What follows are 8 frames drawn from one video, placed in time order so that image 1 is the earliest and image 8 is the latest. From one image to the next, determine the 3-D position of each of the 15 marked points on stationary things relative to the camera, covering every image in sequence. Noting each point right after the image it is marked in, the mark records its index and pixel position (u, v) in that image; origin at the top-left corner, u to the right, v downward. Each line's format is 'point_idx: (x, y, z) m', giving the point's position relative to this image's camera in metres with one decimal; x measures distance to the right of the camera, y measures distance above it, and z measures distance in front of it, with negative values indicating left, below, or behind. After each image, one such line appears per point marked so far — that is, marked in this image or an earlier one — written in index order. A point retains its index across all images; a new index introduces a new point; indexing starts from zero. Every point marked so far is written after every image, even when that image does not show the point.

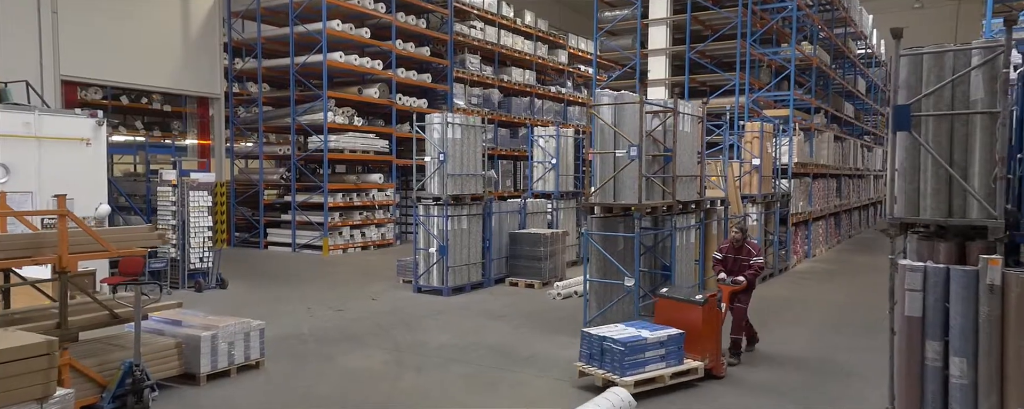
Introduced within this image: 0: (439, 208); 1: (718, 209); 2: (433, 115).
0: (-0.9, -0.1, +9.1) m
1: (+2.3, -0.1, +8.2) m
2: (-1.0, +1.1, +9.1) m
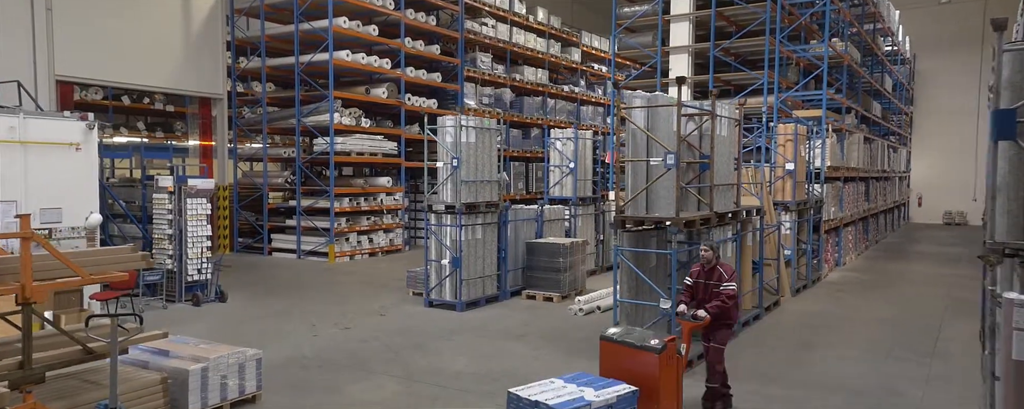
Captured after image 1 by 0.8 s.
0: (-0.7, -0.2, +8.5) m
1: (+2.5, -0.1, +7.6) m
2: (-0.8, +1.0, +8.5) m
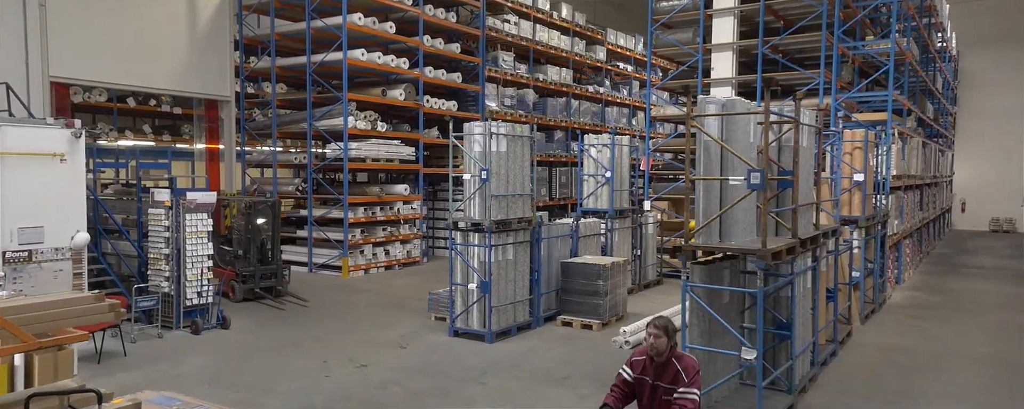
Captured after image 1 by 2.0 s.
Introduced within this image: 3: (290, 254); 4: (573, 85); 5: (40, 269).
0: (-0.3, -0.3, +7.6) m
1: (+2.8, -0.3, +6.6) m
2: (-0.4, +0.8, +7.5) m
3: (-3.8, -0.8, +12.6) m
4: (+1.5, +3.0, +18.6) m
5: (-4.4, -0.6, +7.0) m
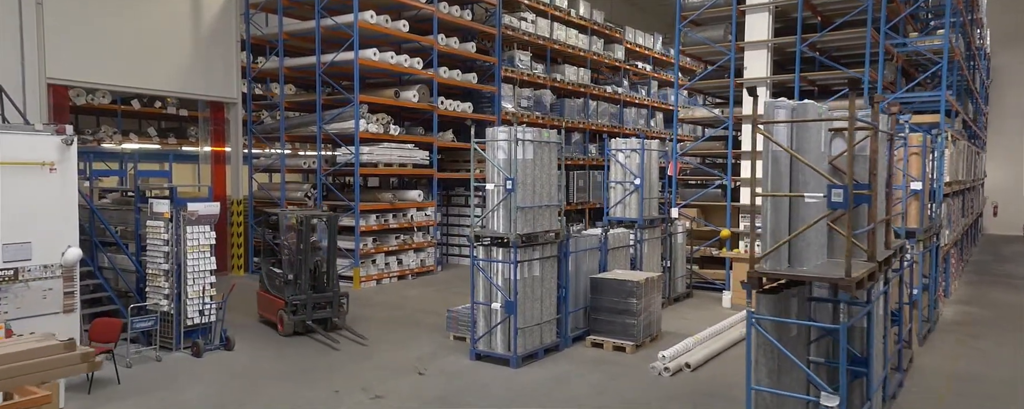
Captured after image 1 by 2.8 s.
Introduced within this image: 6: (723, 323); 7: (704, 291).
0: (-0.1, -0.4, +7.0) m
1: (+3.1, -0.4, +5.9) m
2: (-0.1, +0.7, +6.9) m
3: (-3.5, -0.9, +12.0) m
4: (+1.9, +2.9, +18.0) m
5: (-4.2, -0.7, +6.4) m
6: (+2.3, -1.3, +8.2) m
7: (+2.9, -1.3, +11.2) m
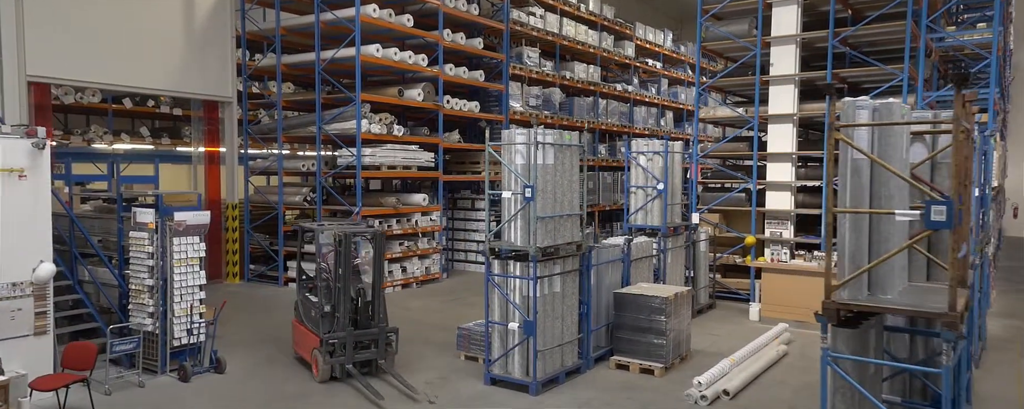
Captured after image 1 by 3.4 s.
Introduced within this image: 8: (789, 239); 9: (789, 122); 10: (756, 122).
0: (+0.1, -0.5, +6.3) m
1: (+3.2, -0.5, +5.3) m
2: (0.0, +0.6, +6.3) m
3: (-3.3, -1.0, +11.4) m
4: (+2.1, +2.8, +17.3) m
5: (-4.0, -0.8, +5.8) m
6: (+2.5, -1.4, +7.6) m
7: (+3.1, -1.4, +10.6) m
8: (+3.9, -0.5, +10.5) m
9: (+3.9, +1.2, +10.5) m
10: (+3.5, +1.2, +10.6) m
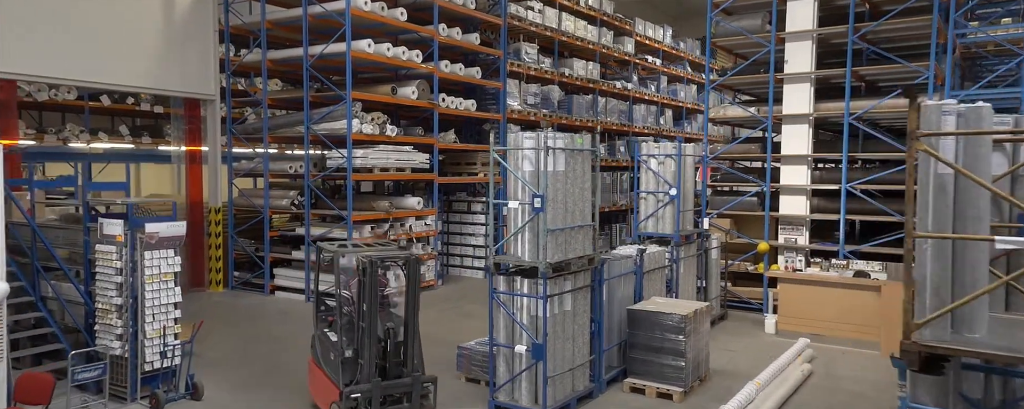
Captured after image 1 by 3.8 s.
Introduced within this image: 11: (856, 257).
0: (+0.2, -0.6, +5.7) m
1: (+3.3, -0.6, +4.7) m
2: (+0.1, +0.5, +5.7) m
3: (-3.3, -1.1, +10.8) m
4: (+2.0, +2.8, +16.8) m
5: (-4.0, -0.9, +5.1) m
6: (+2.5, -1.5, +7.0) m
7: (+3.1, -1.5, +10.1) m
8: (+3.9, -0.5, +9.9) m
9: (+3.9, +1.1, +10.0) m
10: (+3.5, +1.1, +10.1) m
11: (+4.4, -0.7, +9.5) m
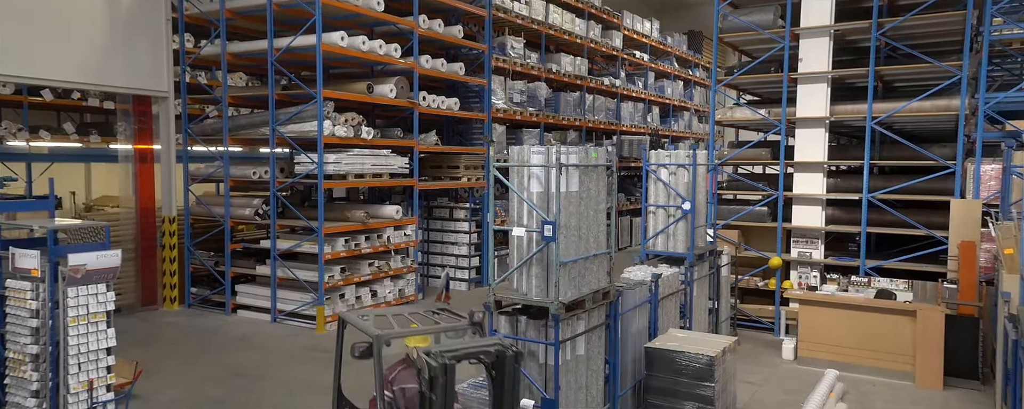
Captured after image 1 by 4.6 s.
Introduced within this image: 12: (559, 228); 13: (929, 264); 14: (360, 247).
0: (+0.2, -0.8, +4.8) m
1: (+3.4, -0.8, +3.9) m
2: (+0.1, +0.4, +4.7) m
3: (-3.5, -1.2, +9.7) m
4: (+1.6, +2.7, +15.8) m
5: (-3.9, -1.1, +4.0) m
6: (+2.5, -1.6, +6.2) m
7: (+2.9, -1.6, +9.2) m
8: (+3.8, -0.7, +9.1) m
9: (+3.8, +1.0, +9.2) m
10: (+3.4, +1.0, +9.2) m
11: (+4.3, -0.8, +8.7) m
12: (+0.3, -0.1, +4.7) m
13: (+4.7, -0.7, +8.5) m
14: (-2.0, -0.6, +9.7) m
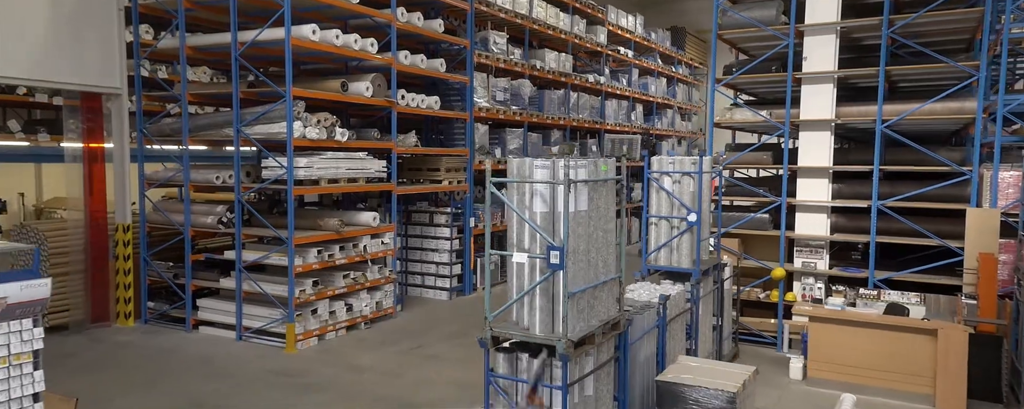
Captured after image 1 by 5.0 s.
0: (+0.2, -0.9, +4.1) m
1: (+3.4, -0.9, +3.4) m
2: (+0.1, +0.2, +4.1) m
3: (-3.6, -1.3, +8.9) m
4: (+1.3, +2.7, +15.2) m
5: (-3.9, -1.2, +3.3) m
6: (+2.5, -1.7, +5.6) m
7: (+2.8, -1.7, +8.7) m
8: (+3.6, -0.8, +8.6) m
9: (+3.6, +0.9, +8.6) m
10: (+3.2, +0.9, +8.7) m
11: (+4.2, -0.9, +8.2) m
12: (+0.3, -0.3, +4.0) m
13: (+4.6, -0.8, +8.0) m
14: (-2.1, -0.6, +8.9) m
